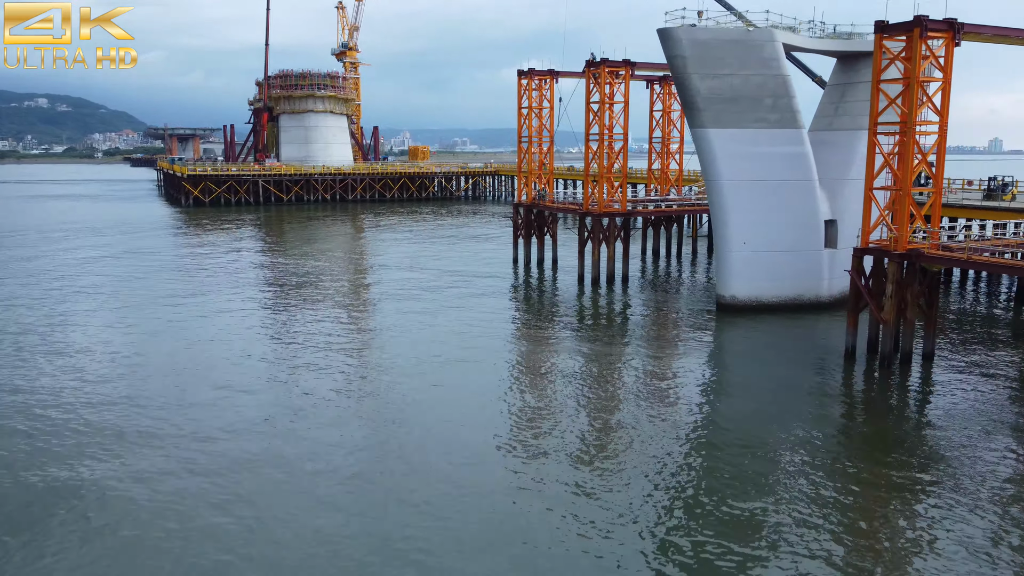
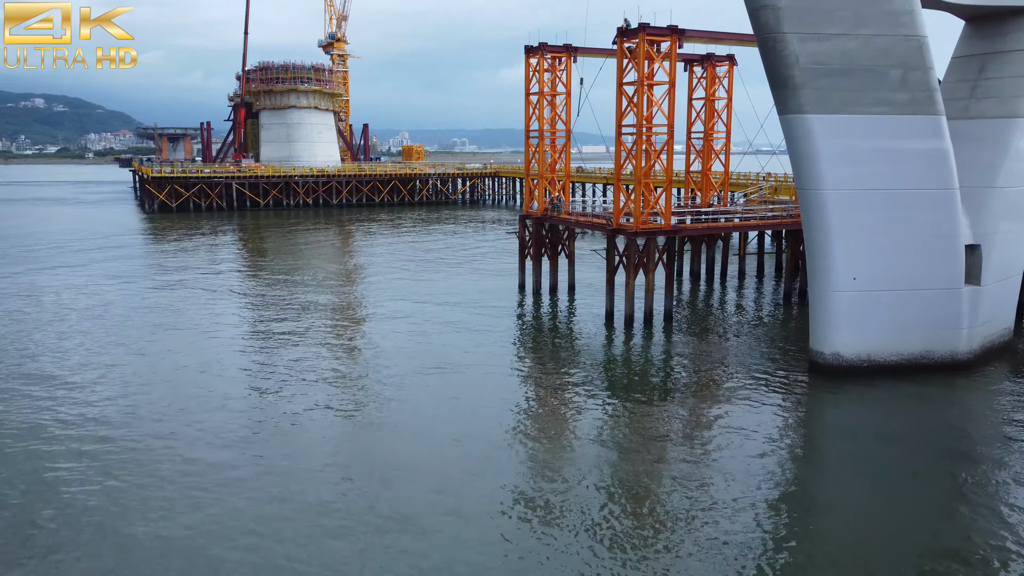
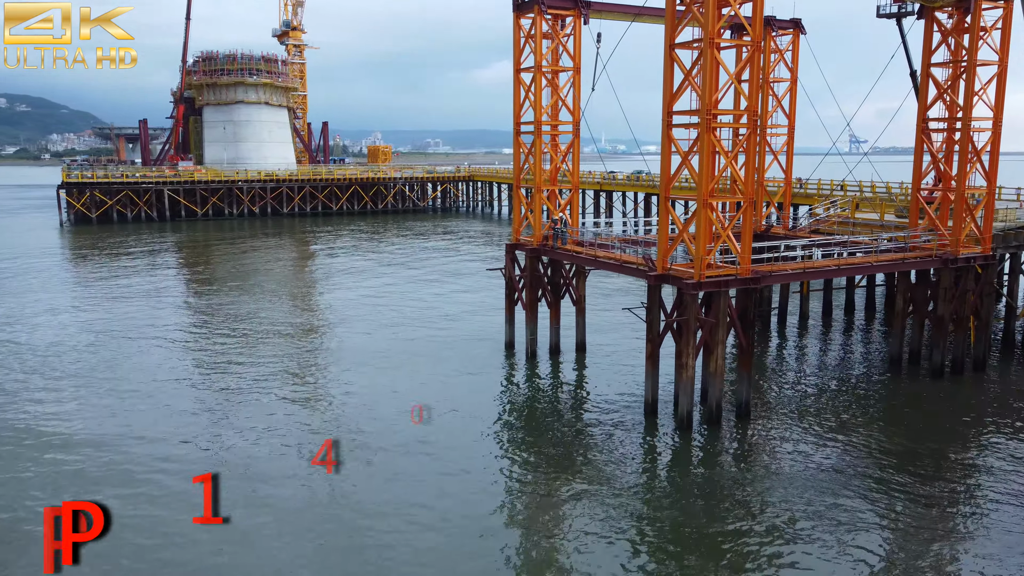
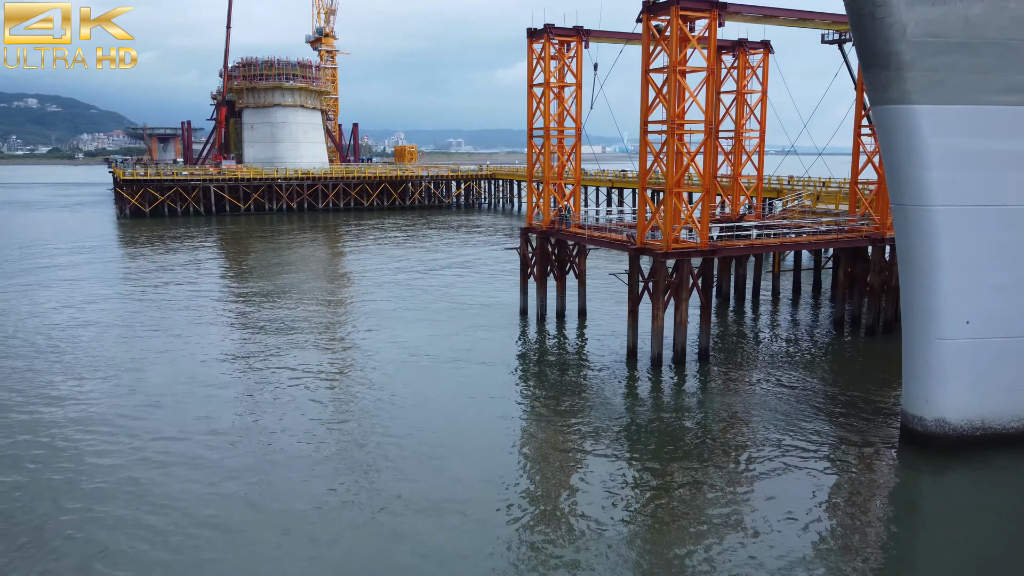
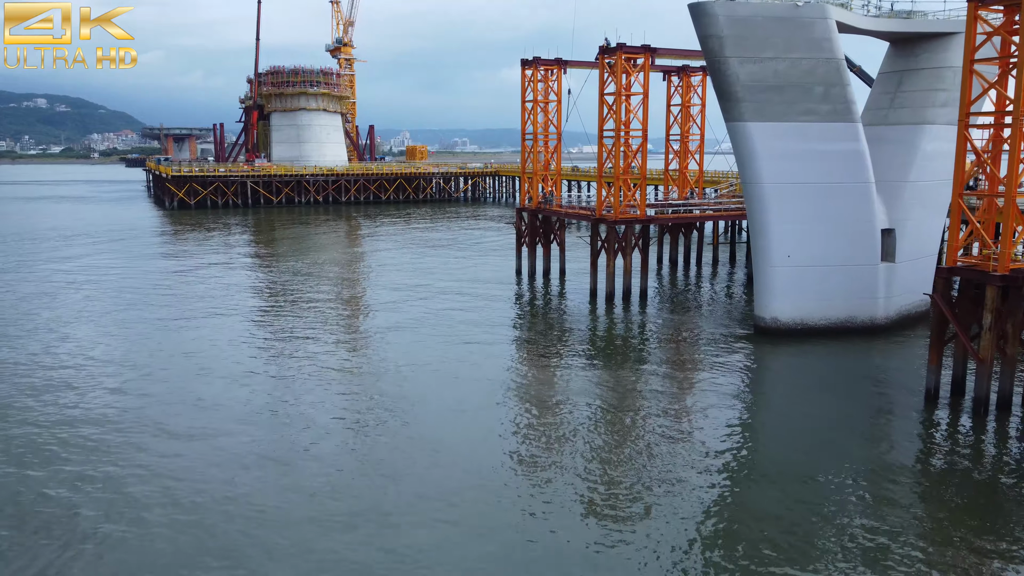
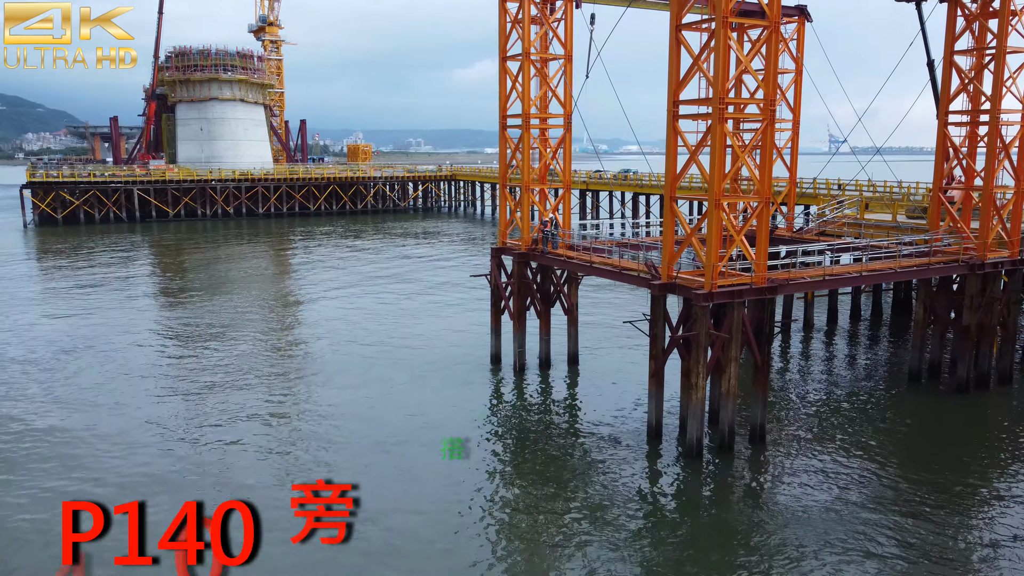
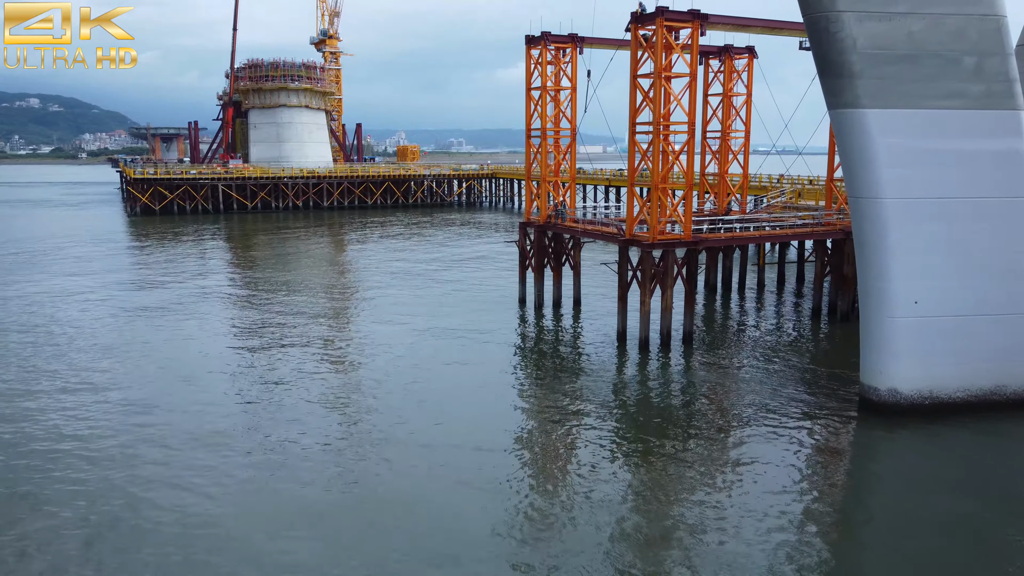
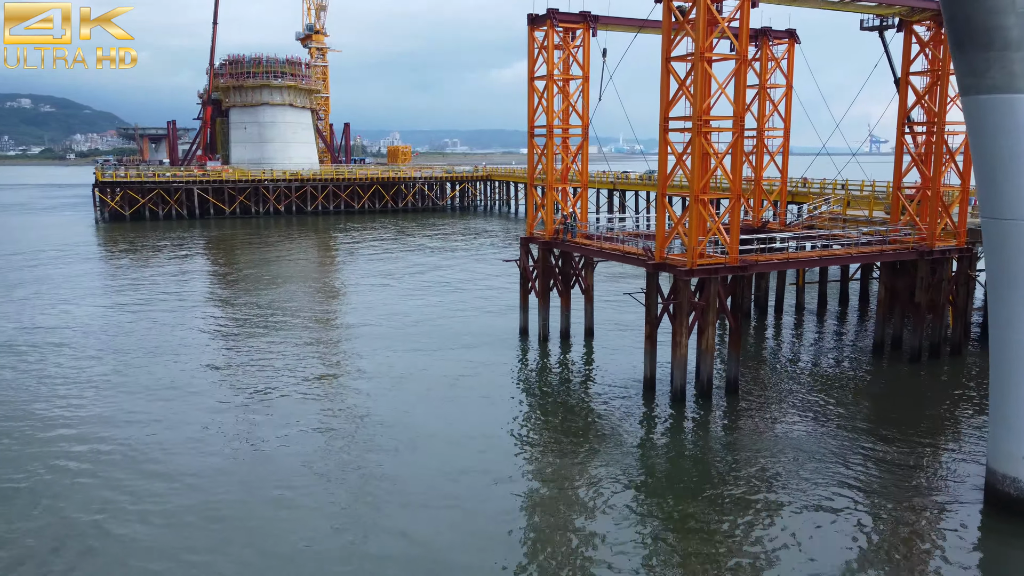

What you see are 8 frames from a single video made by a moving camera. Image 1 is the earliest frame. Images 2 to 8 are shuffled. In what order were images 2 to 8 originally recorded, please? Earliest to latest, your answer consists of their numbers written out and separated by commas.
5, 2, 7, 4, 8, 3, 6
